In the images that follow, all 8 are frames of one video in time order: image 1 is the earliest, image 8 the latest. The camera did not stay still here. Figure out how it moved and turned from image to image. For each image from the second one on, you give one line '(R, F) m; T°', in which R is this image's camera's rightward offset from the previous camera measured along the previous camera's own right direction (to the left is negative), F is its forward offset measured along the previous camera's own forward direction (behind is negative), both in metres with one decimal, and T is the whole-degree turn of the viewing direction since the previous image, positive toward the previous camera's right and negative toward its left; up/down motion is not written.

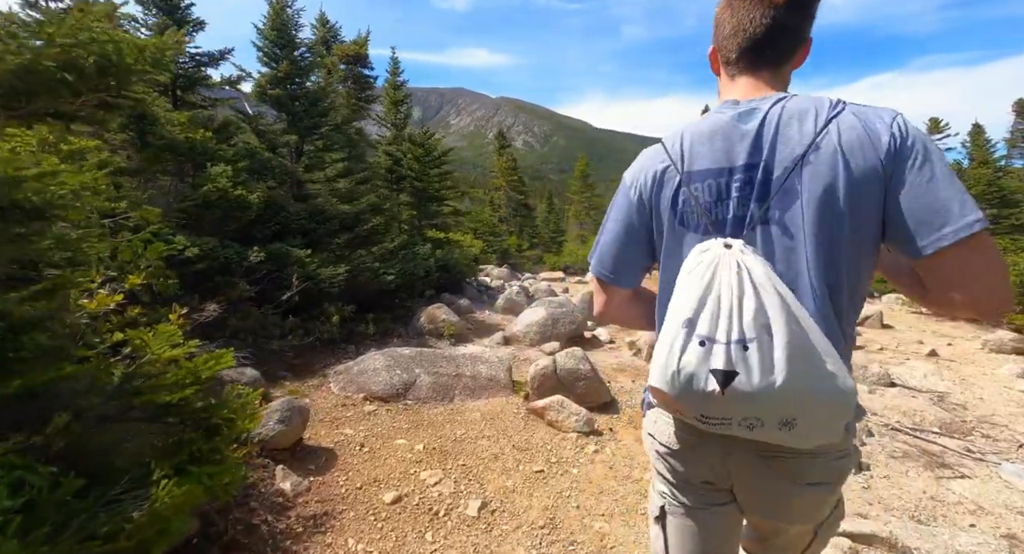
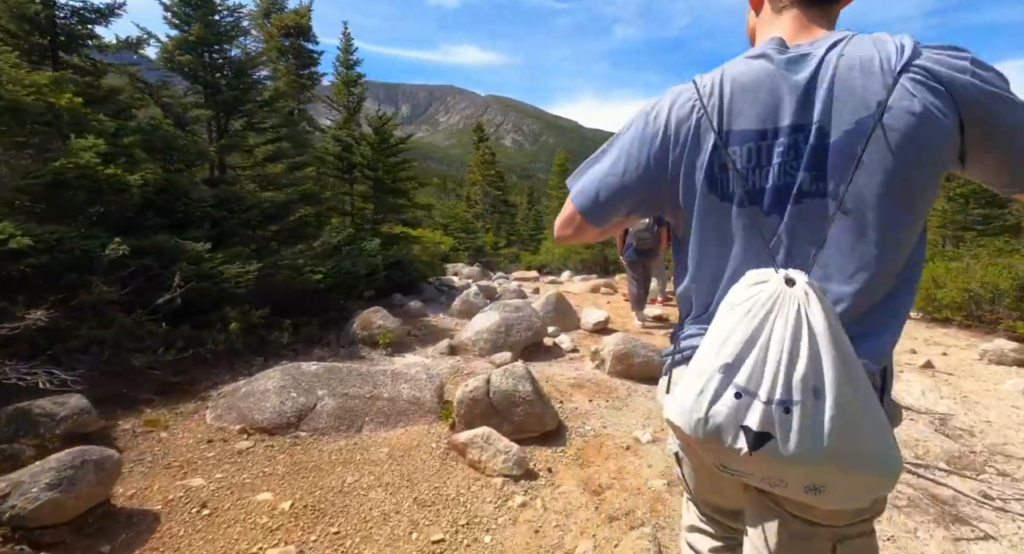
(+0.6, +1.0) m; +2°
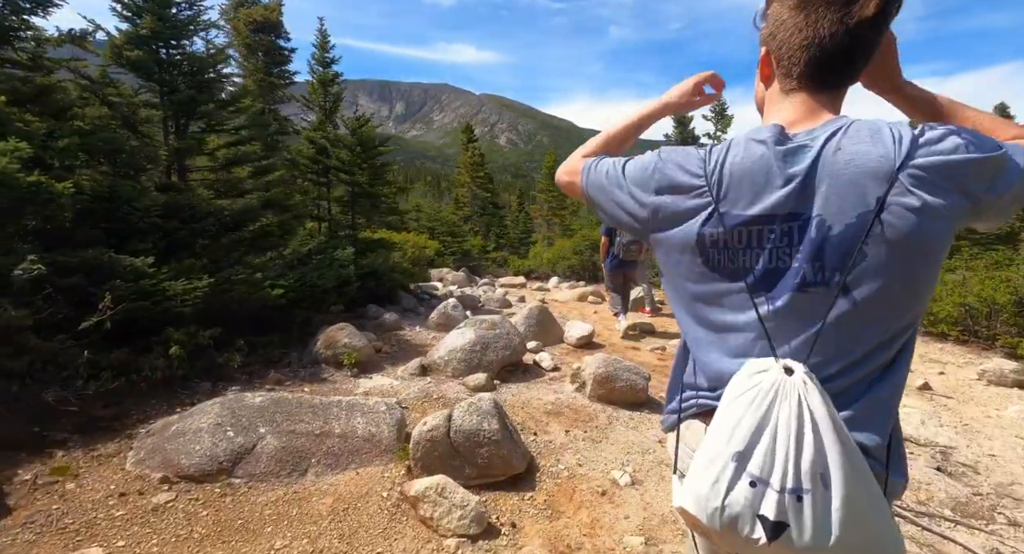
(+0.2, +0.5) m; +1°
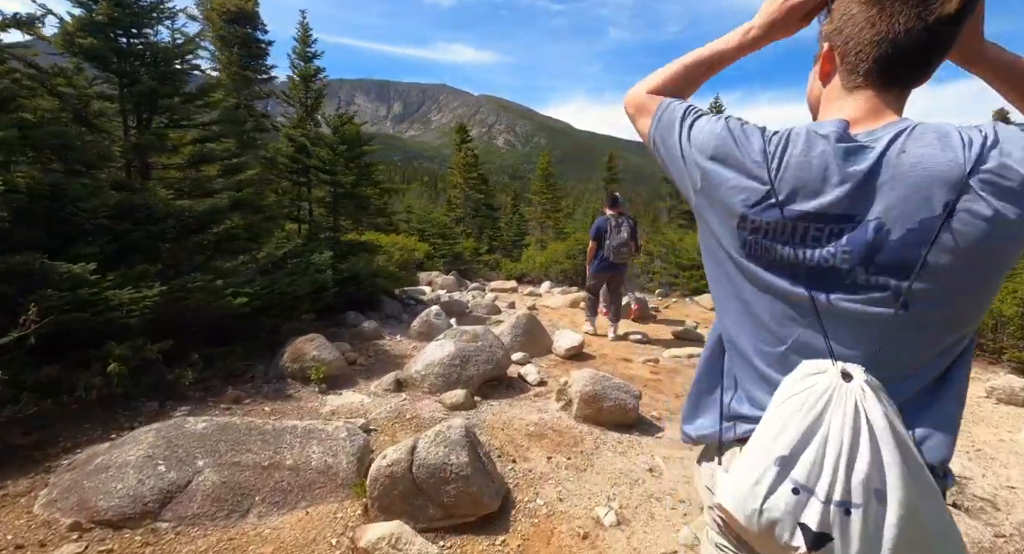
(+0.2, +0.5) m; 0°
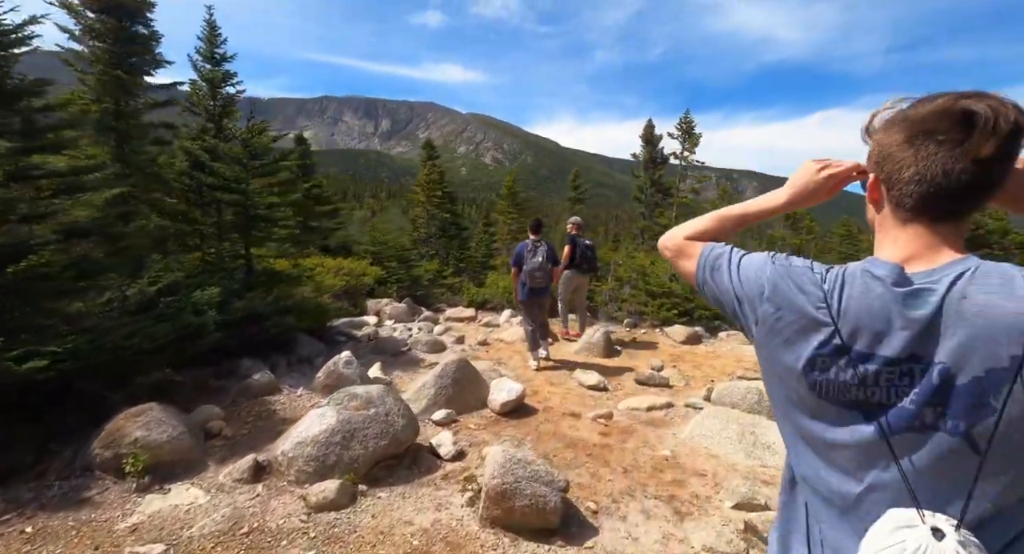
(+0.9, +1.4) m; +2°
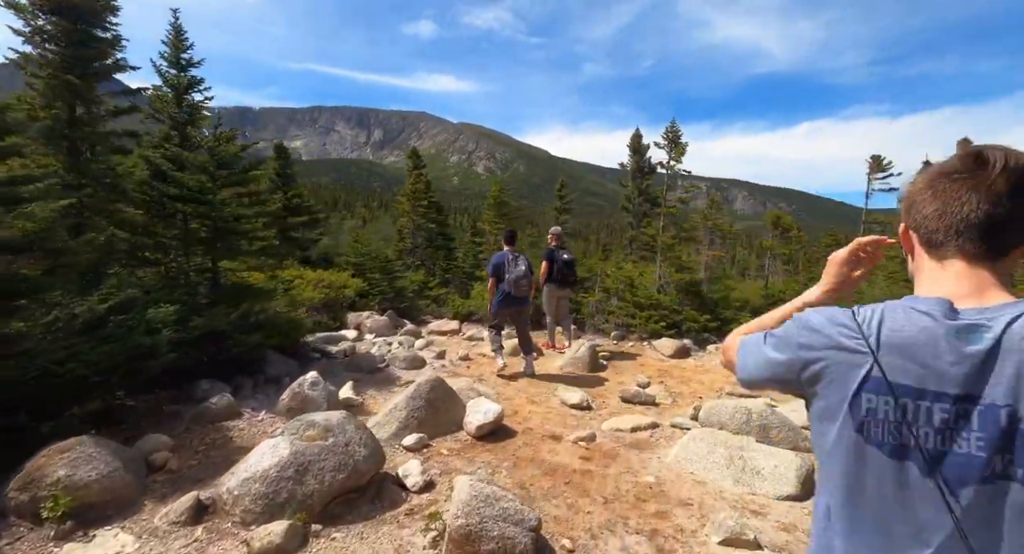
(+0.2, +0.4) m; +1°
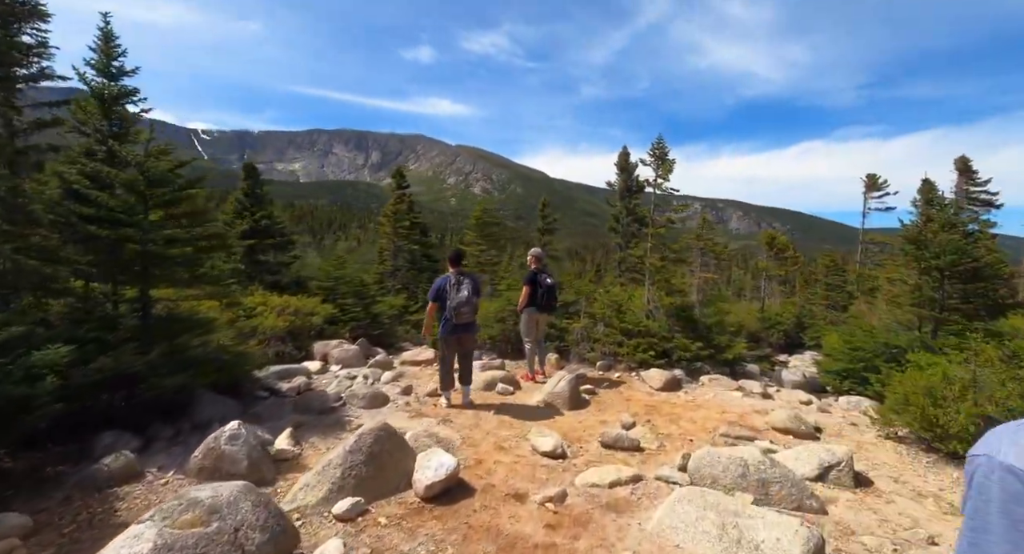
(+0.5, +1.0) m; 0°
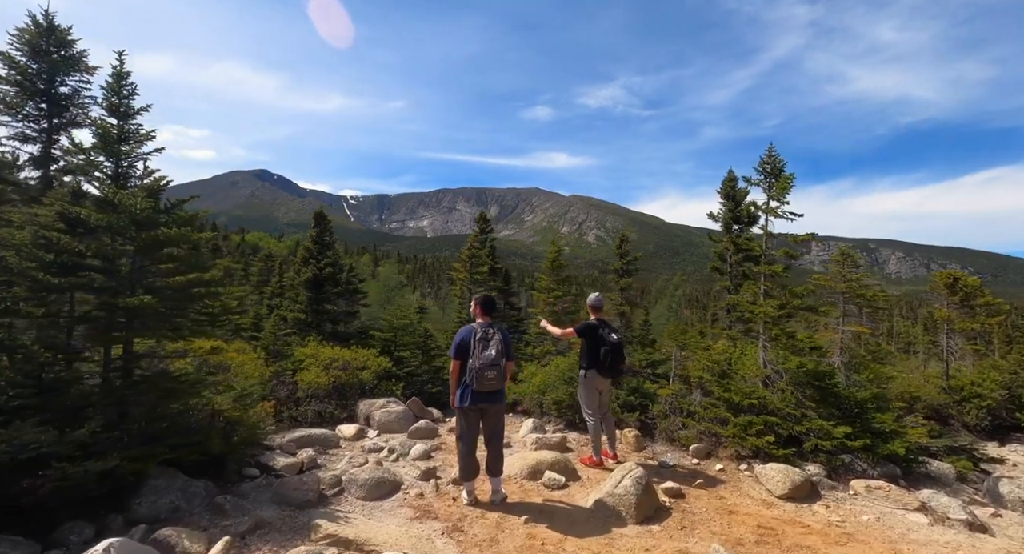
(+1.1, +2.5) m; -14°
